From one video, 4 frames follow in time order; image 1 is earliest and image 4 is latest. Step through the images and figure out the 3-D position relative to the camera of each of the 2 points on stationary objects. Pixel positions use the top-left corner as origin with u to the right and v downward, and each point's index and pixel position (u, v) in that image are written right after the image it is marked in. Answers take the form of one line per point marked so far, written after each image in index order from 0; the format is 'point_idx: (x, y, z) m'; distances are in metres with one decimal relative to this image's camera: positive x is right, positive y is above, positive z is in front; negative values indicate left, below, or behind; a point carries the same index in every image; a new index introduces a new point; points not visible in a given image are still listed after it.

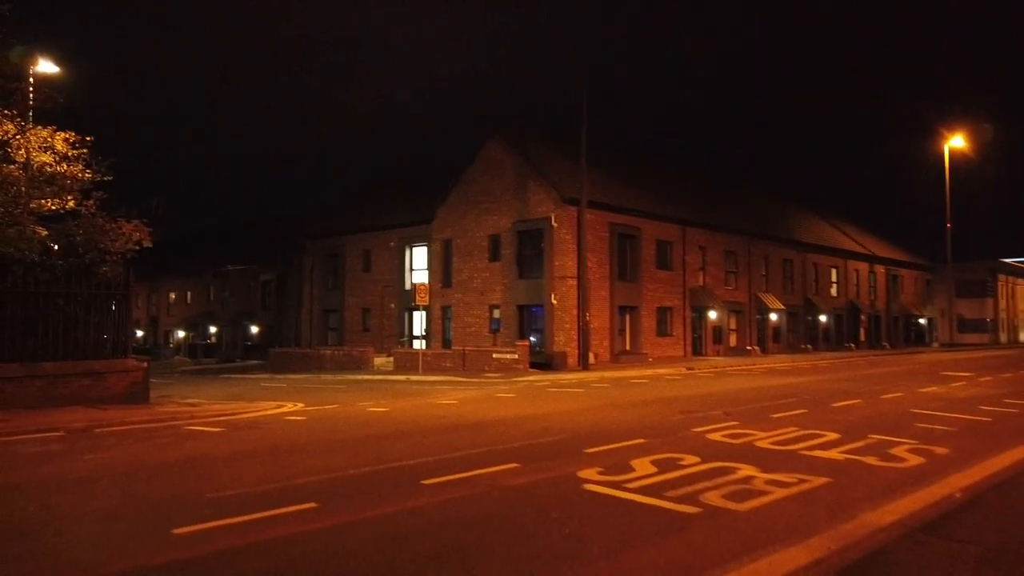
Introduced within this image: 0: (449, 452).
0: (-0.8, -2.1, +9.9) m
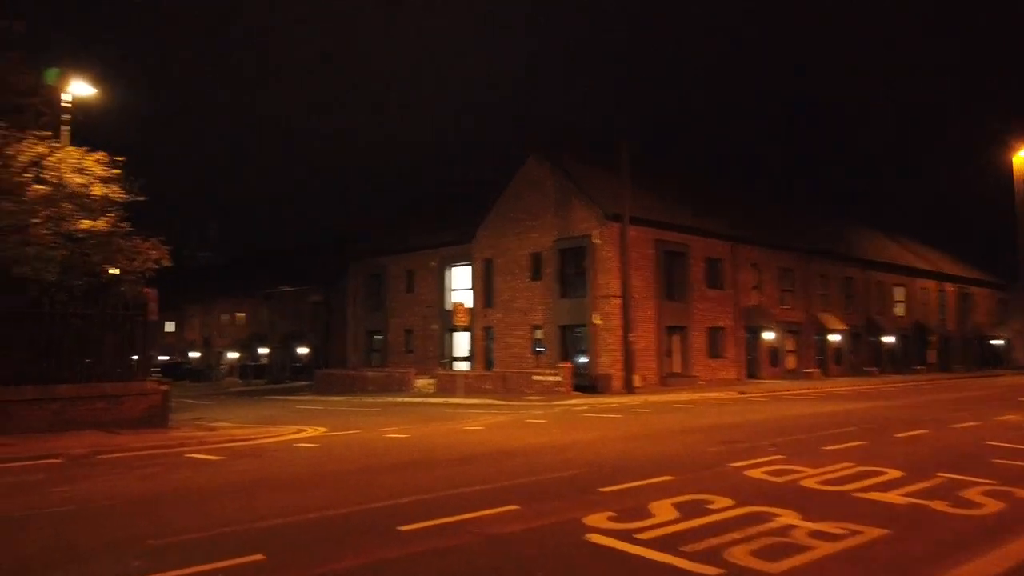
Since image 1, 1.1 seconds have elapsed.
0: (-0.8, -2.3, +8.8) m
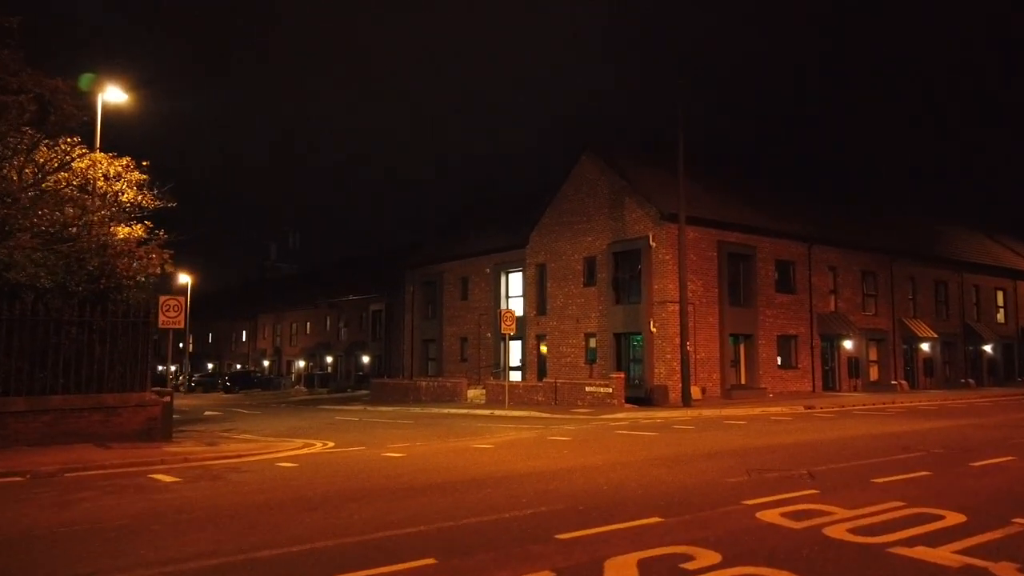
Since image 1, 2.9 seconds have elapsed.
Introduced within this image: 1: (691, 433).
0: (-1.3, -2.3, +7.3) m
1: (+4.2, -3.4, +17.8) m
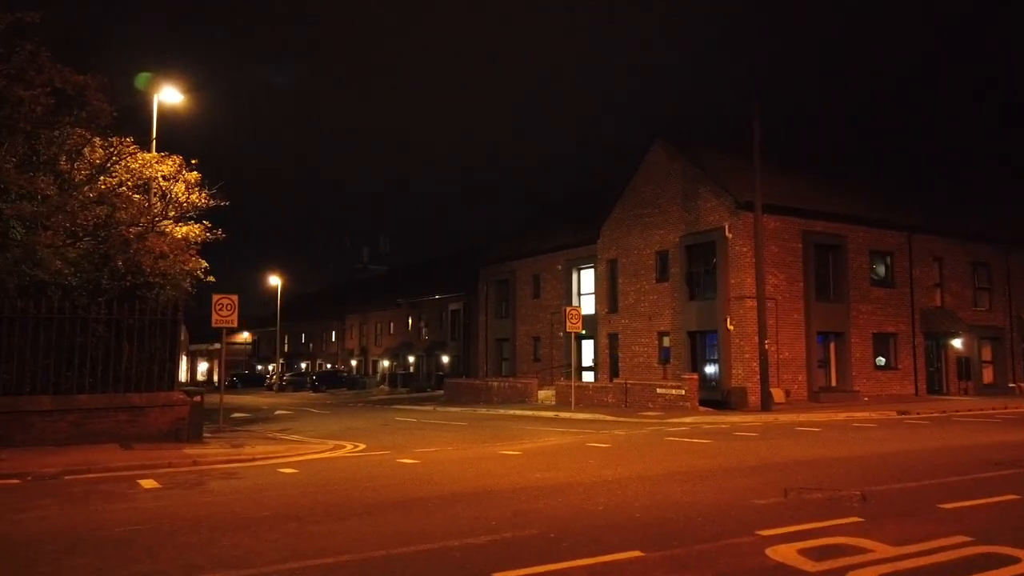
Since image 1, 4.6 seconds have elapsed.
0: (-1.8, -2.2, +6.3) m
1: (+5.0, -3.2, +15.9) m
